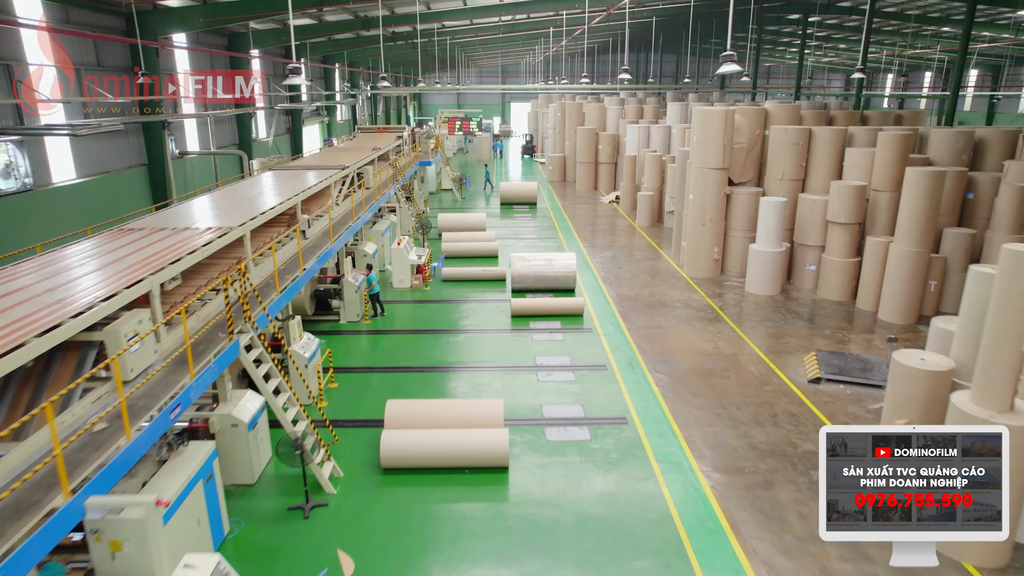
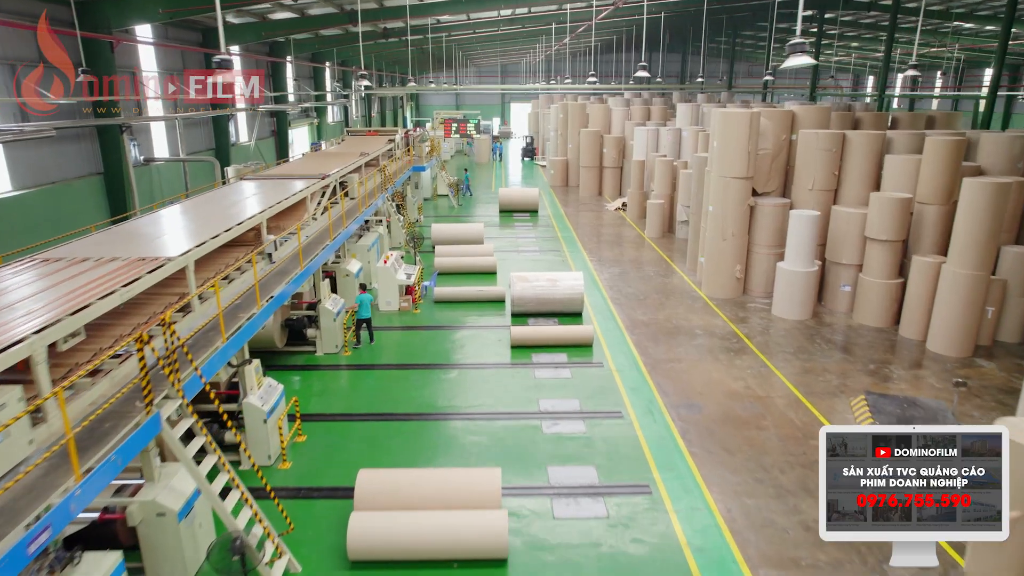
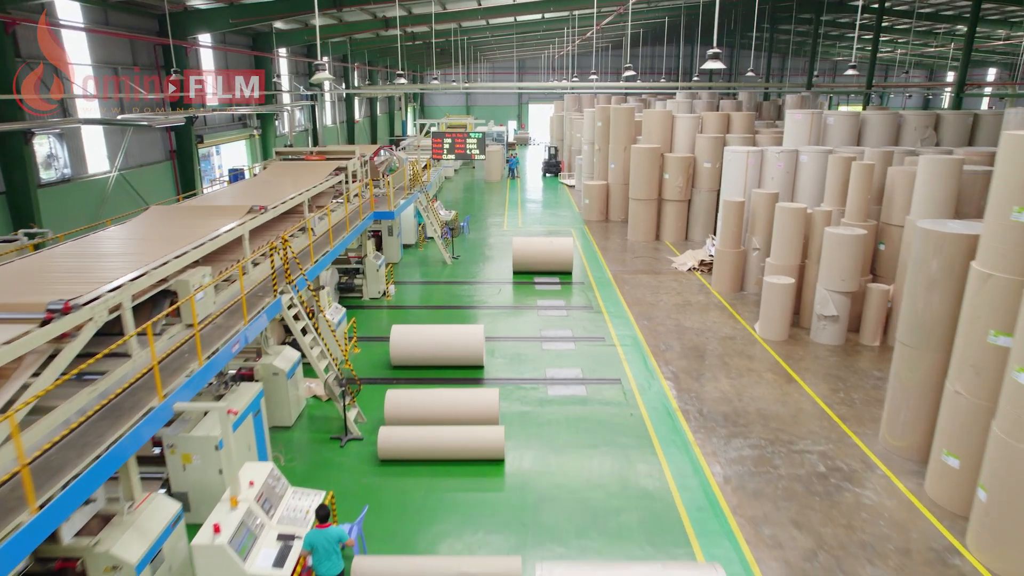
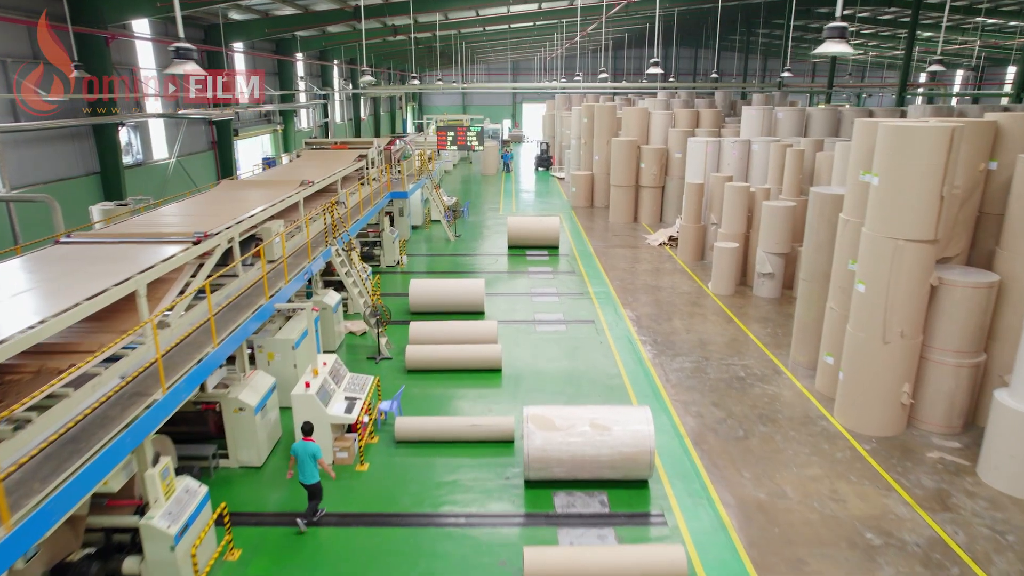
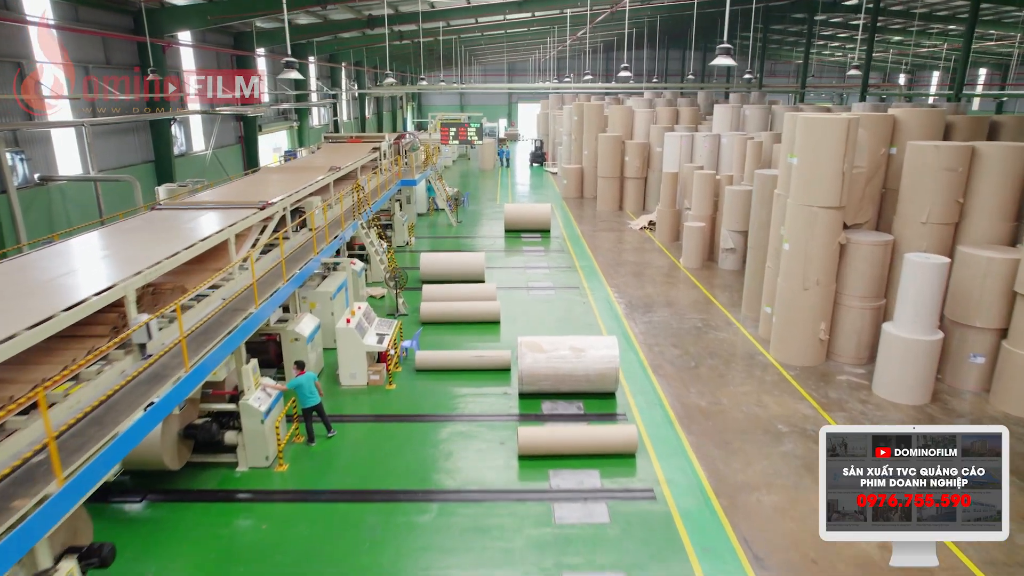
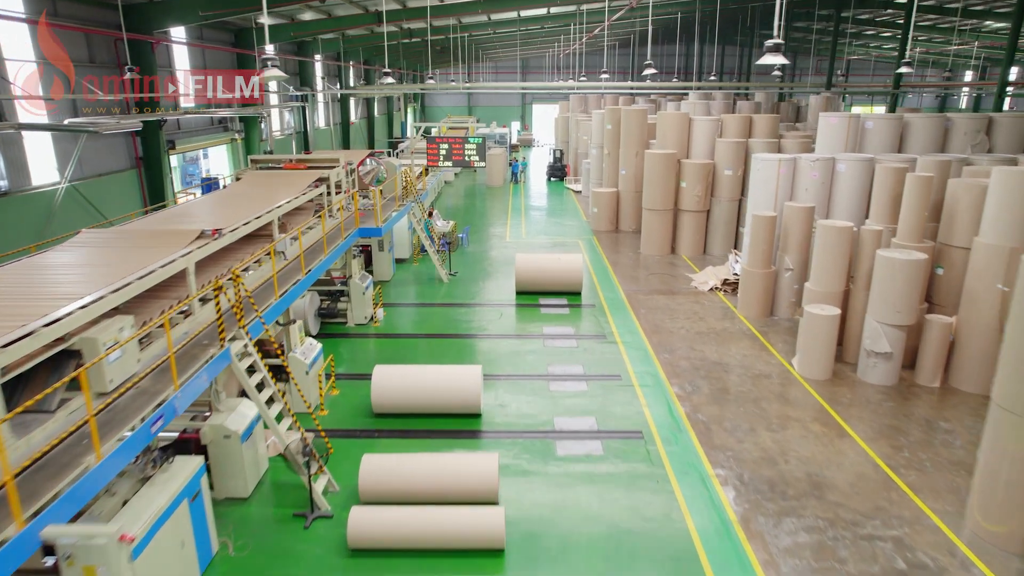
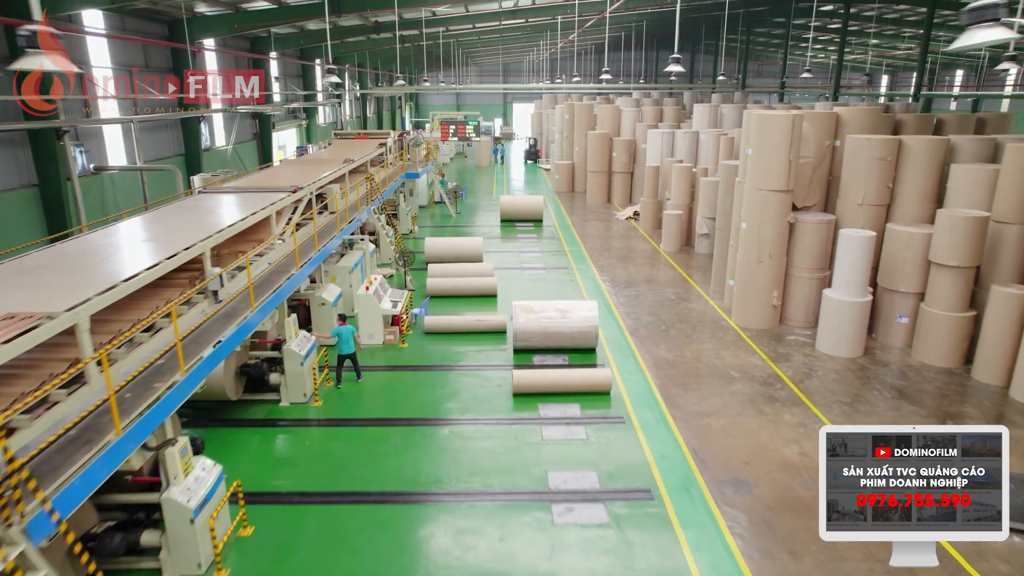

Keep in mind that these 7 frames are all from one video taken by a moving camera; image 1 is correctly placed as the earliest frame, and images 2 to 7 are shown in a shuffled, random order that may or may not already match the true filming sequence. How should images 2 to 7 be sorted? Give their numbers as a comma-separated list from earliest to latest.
2, 7, 5, 4, 3, 6
